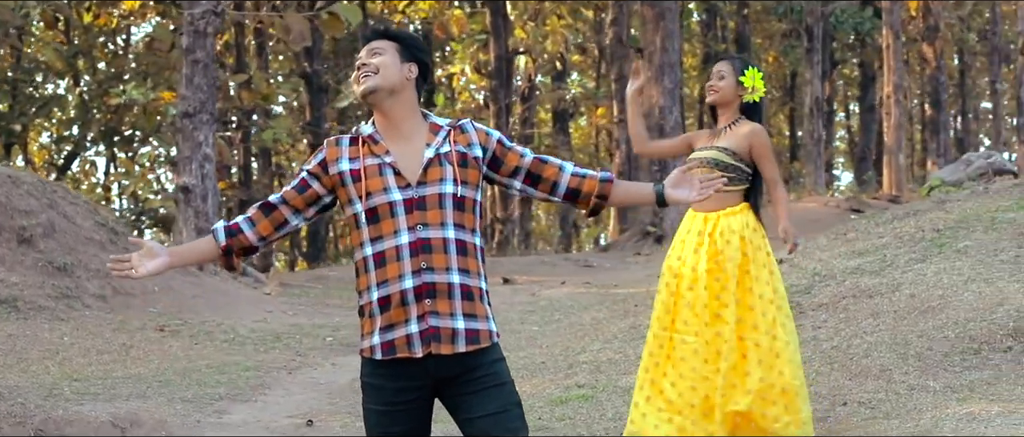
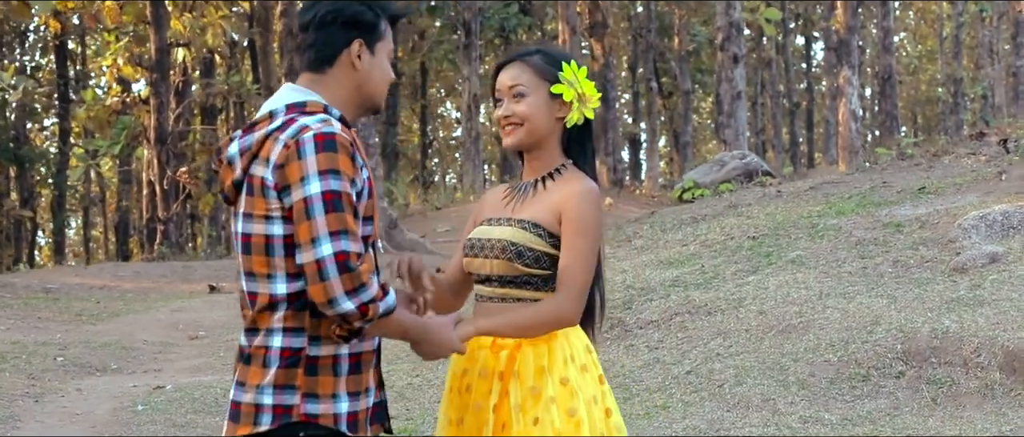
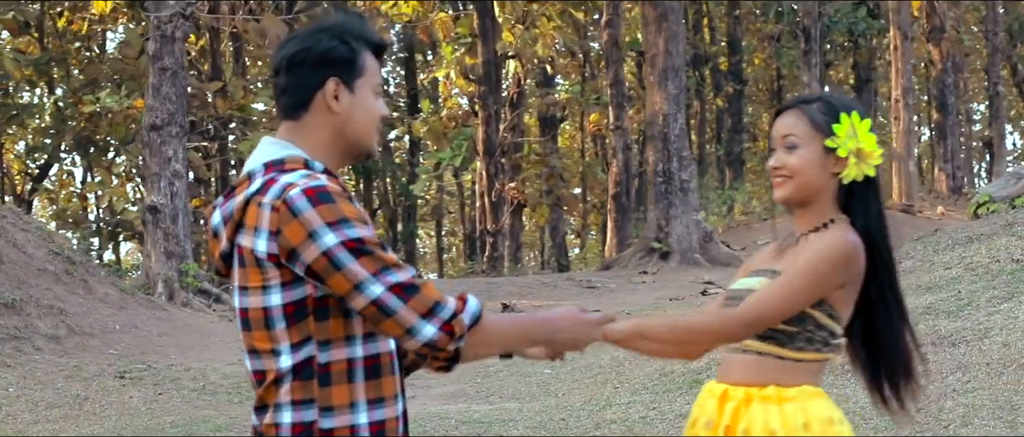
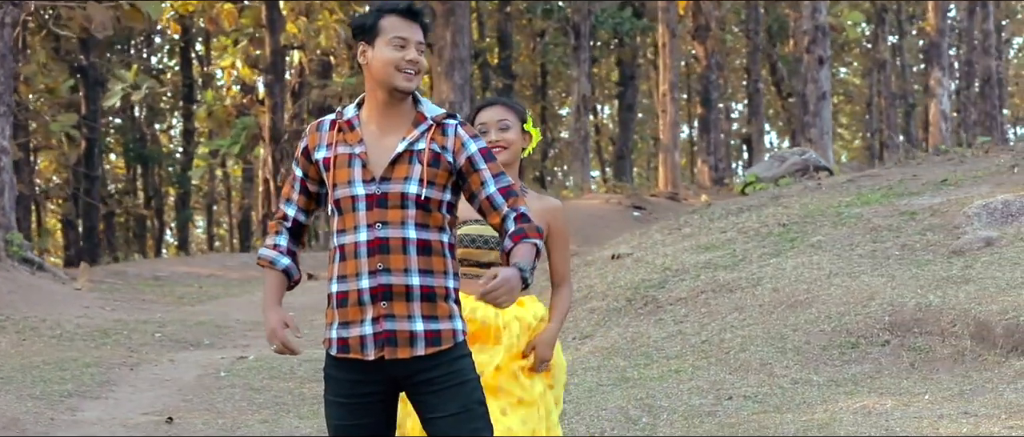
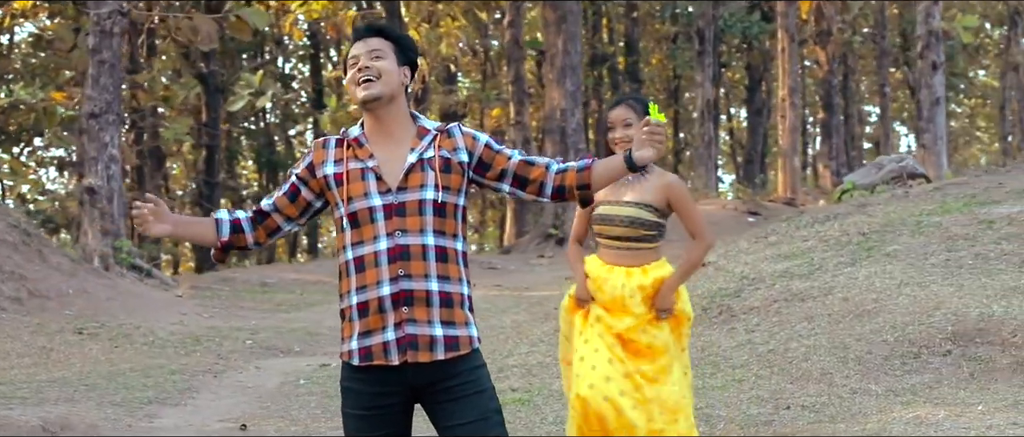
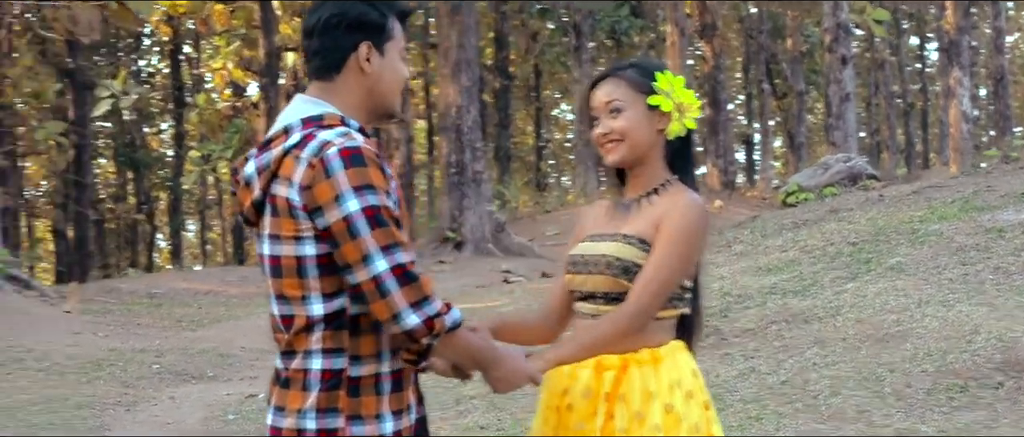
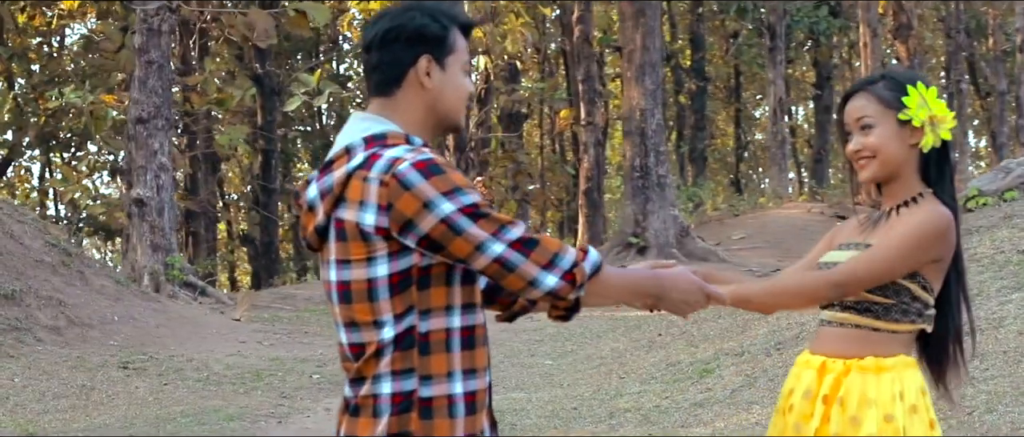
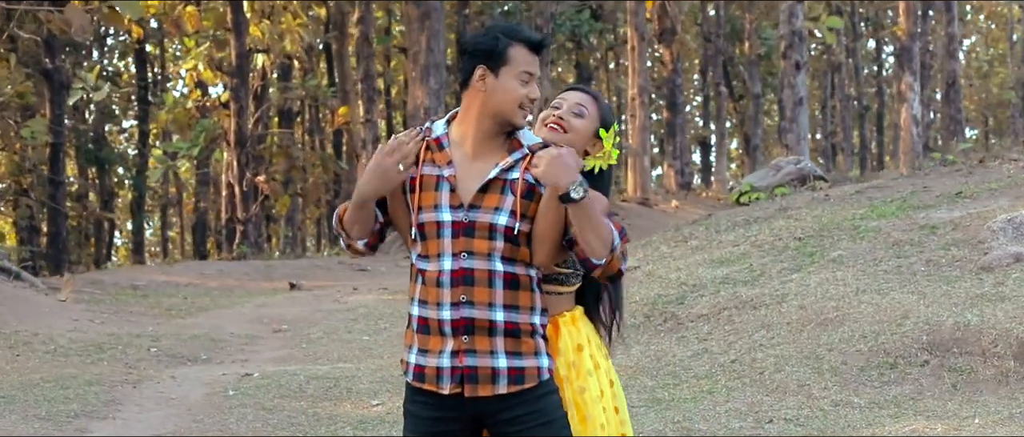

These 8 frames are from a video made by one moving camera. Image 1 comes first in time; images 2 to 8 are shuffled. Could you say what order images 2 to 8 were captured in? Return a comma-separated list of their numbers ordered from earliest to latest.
5, 4, 8, 2, 6, 7, 3
